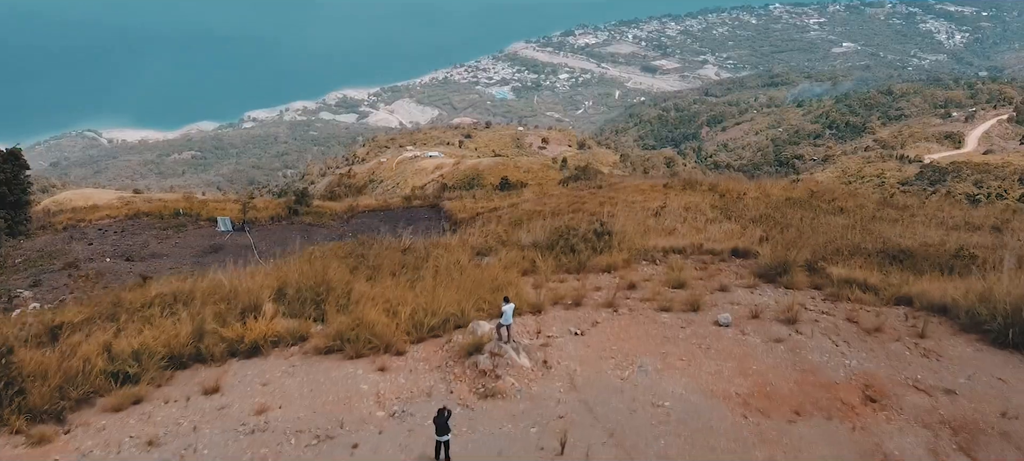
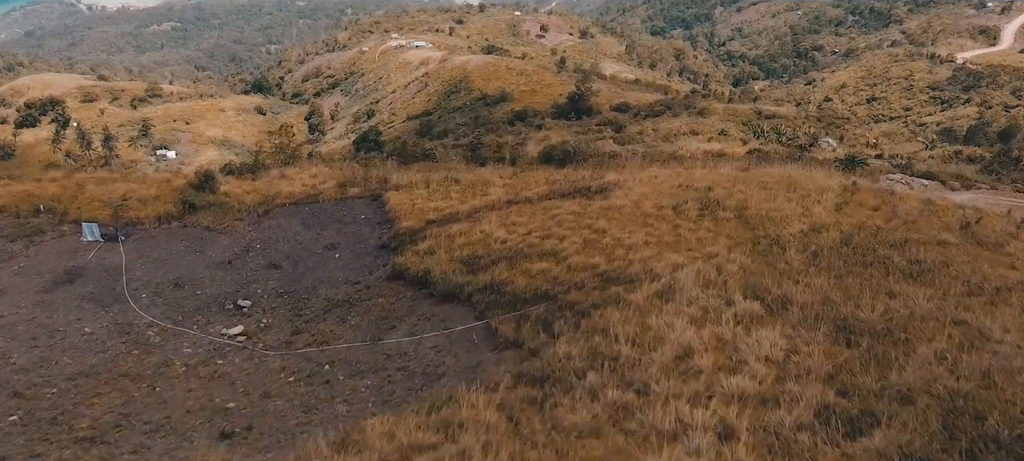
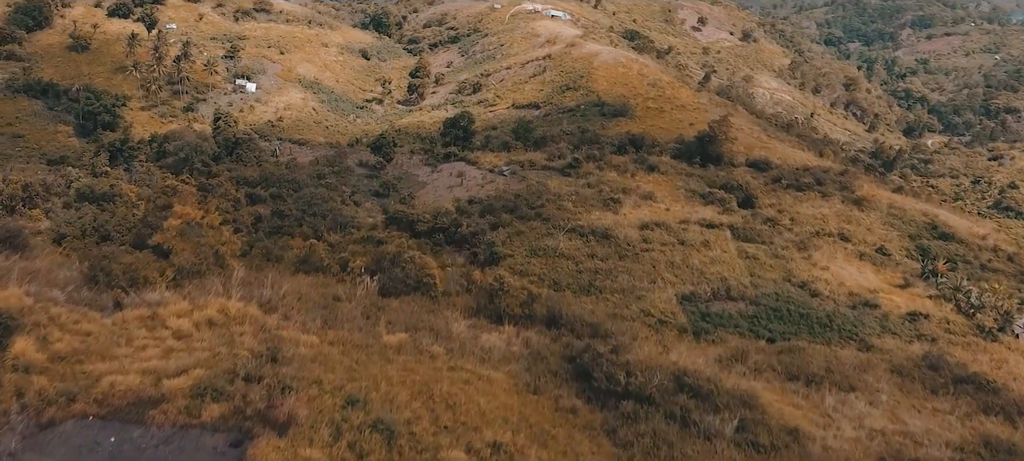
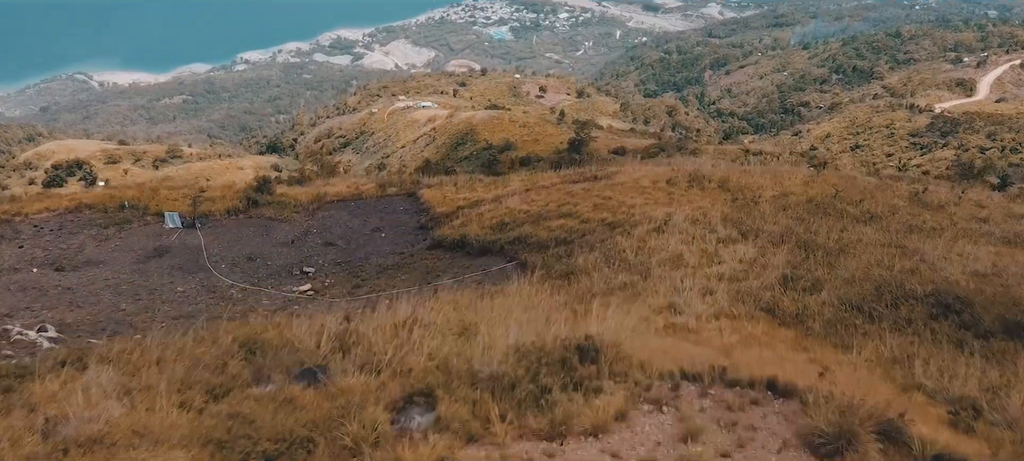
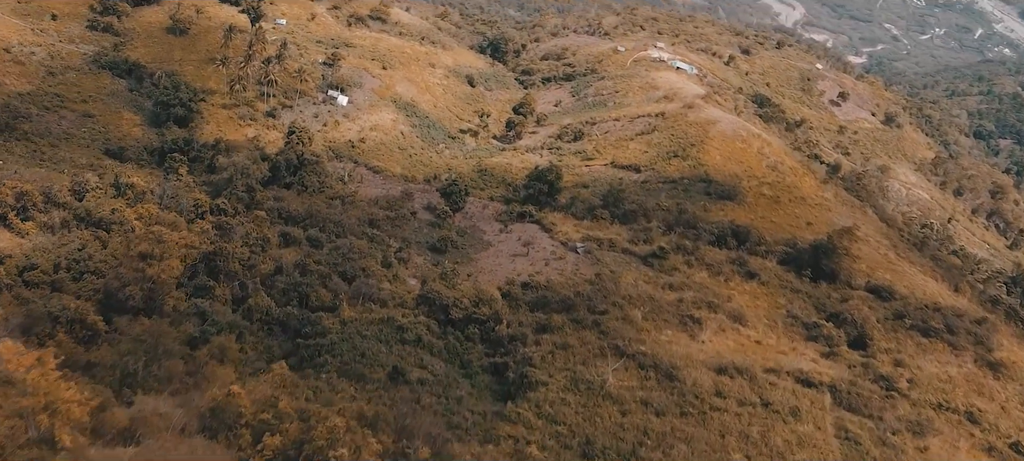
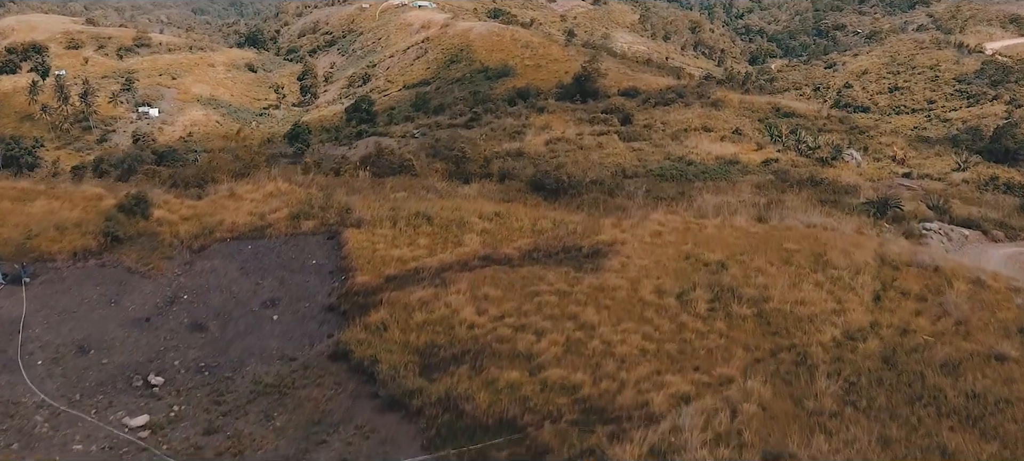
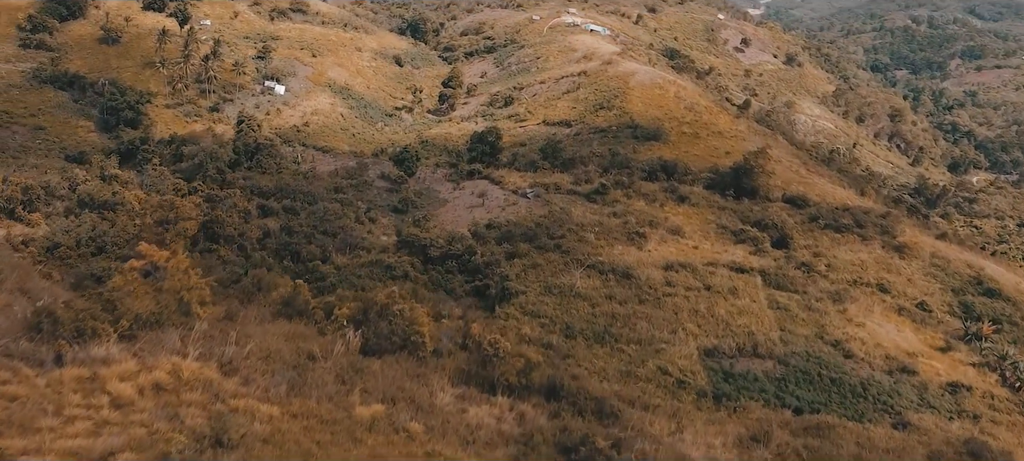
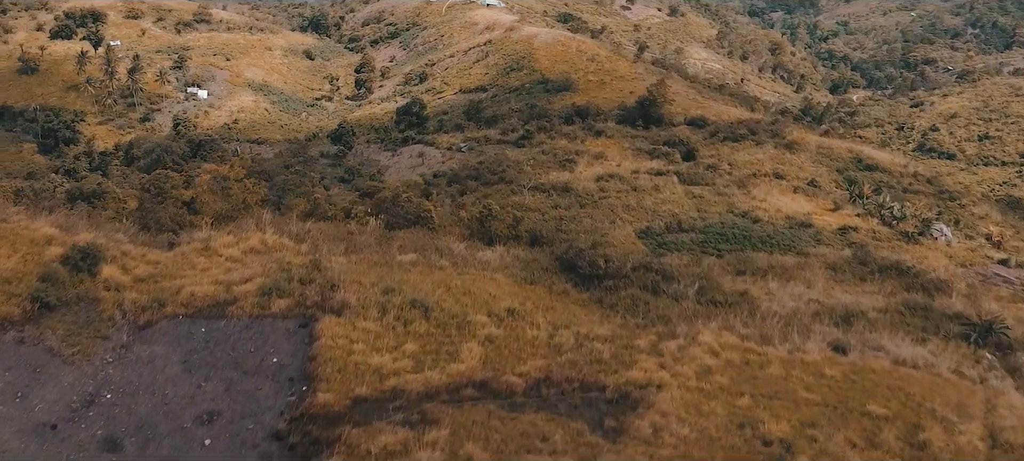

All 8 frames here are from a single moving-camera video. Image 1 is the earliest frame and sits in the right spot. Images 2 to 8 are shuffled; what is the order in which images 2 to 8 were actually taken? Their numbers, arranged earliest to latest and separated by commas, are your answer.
4, 2, 6, 8, 3, 7, 5
